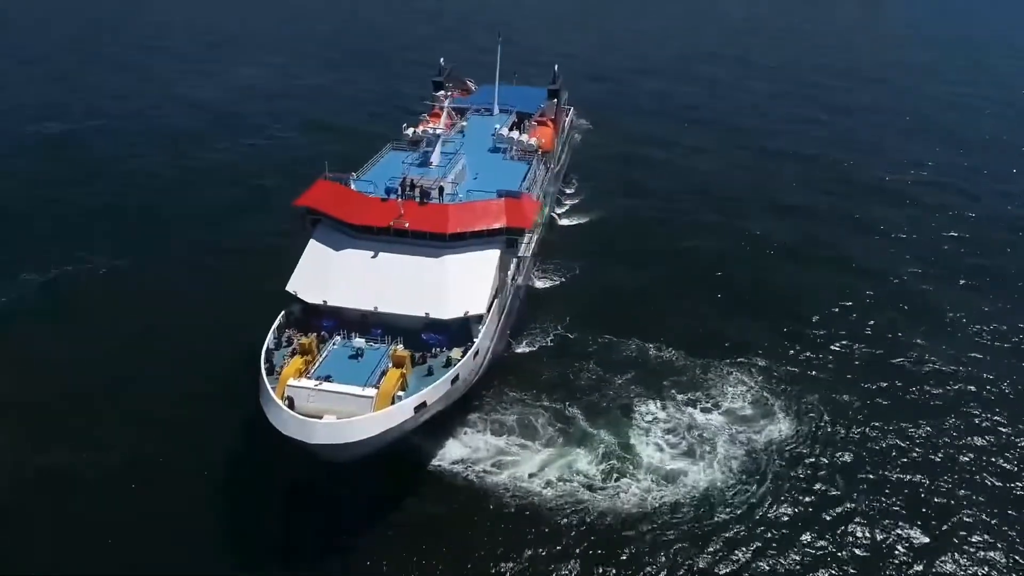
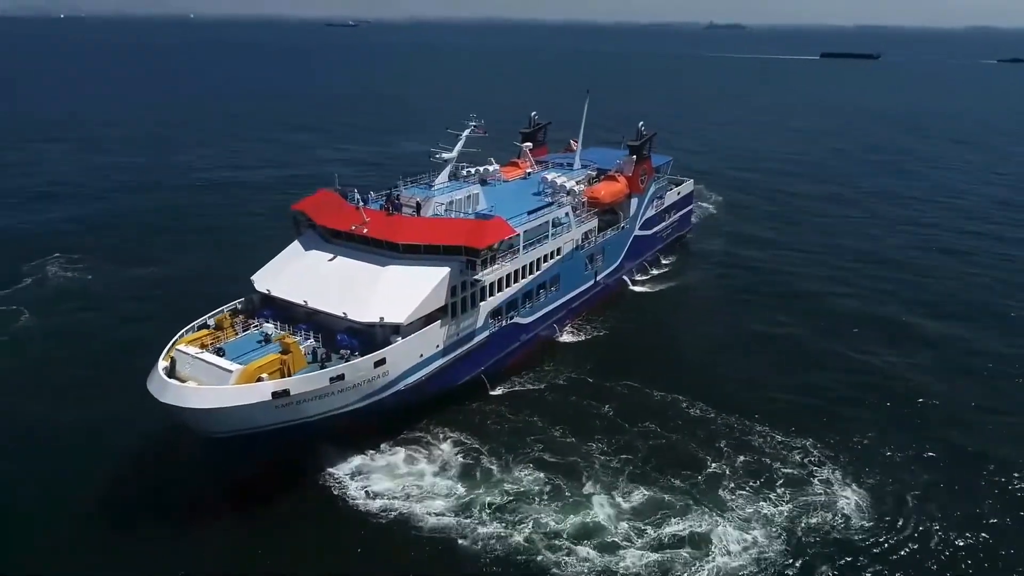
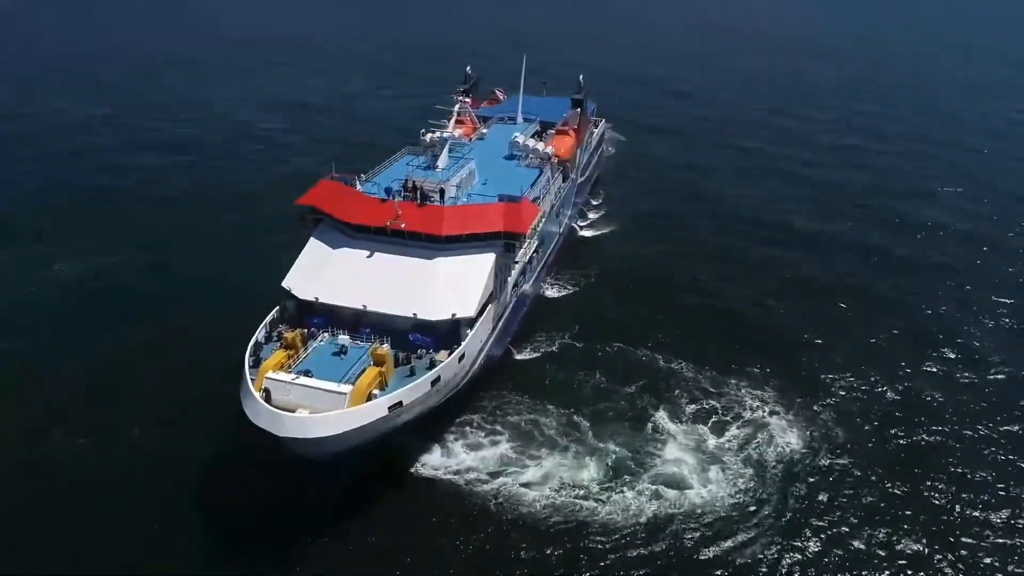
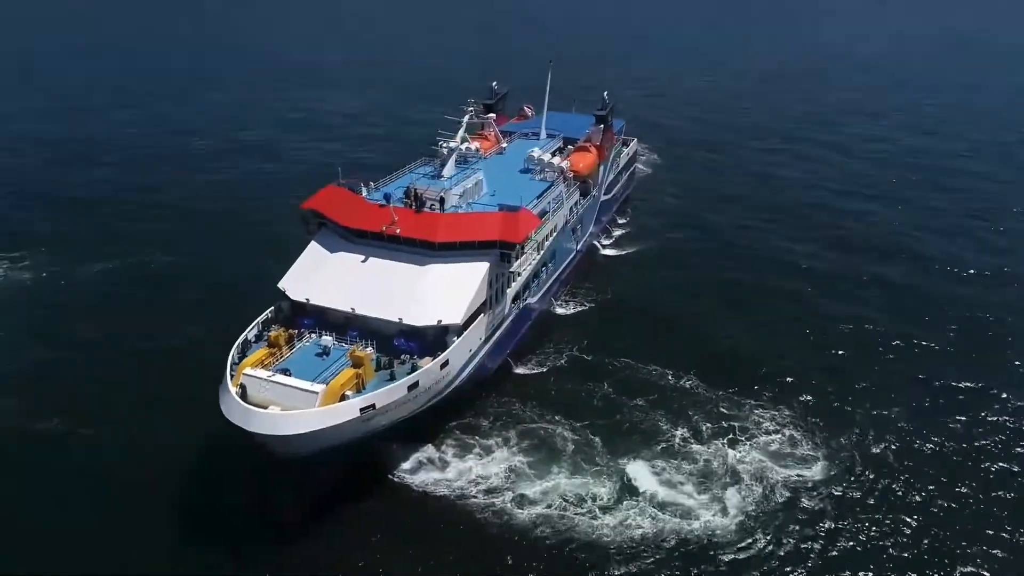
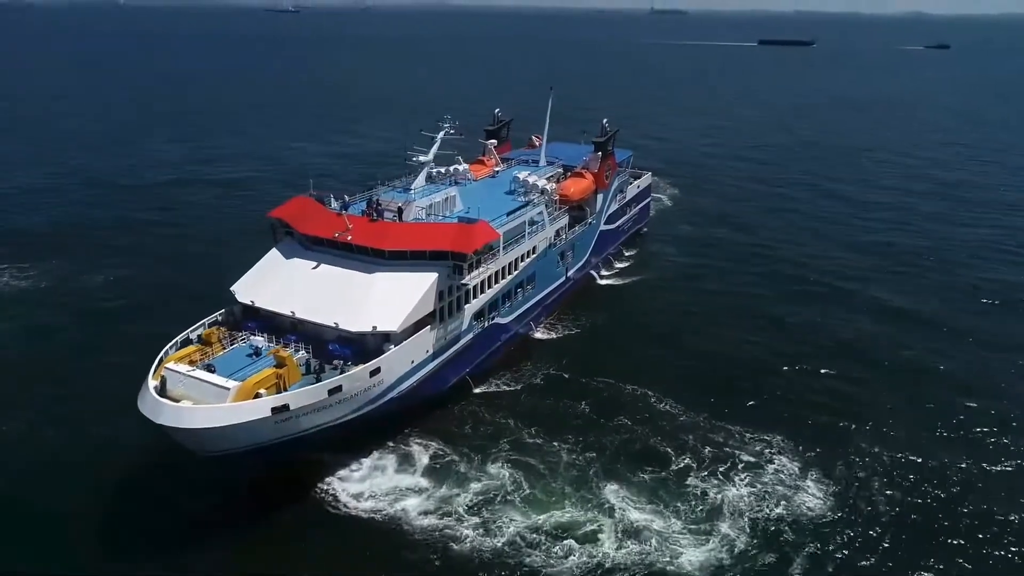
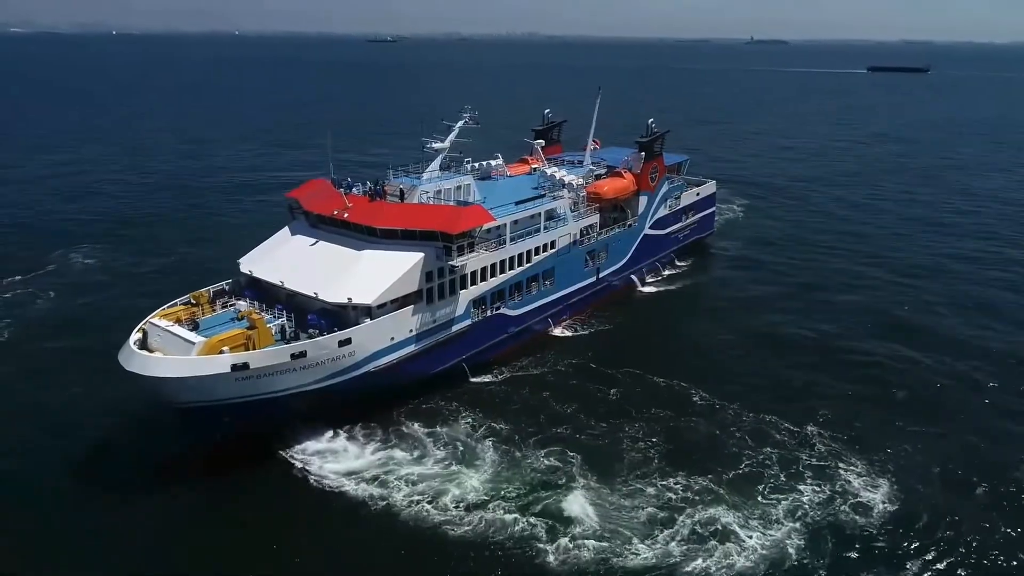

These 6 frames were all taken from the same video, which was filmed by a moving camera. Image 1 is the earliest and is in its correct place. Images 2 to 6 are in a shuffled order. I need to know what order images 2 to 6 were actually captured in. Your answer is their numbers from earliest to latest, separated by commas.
3, 4, 5, 2, 6
